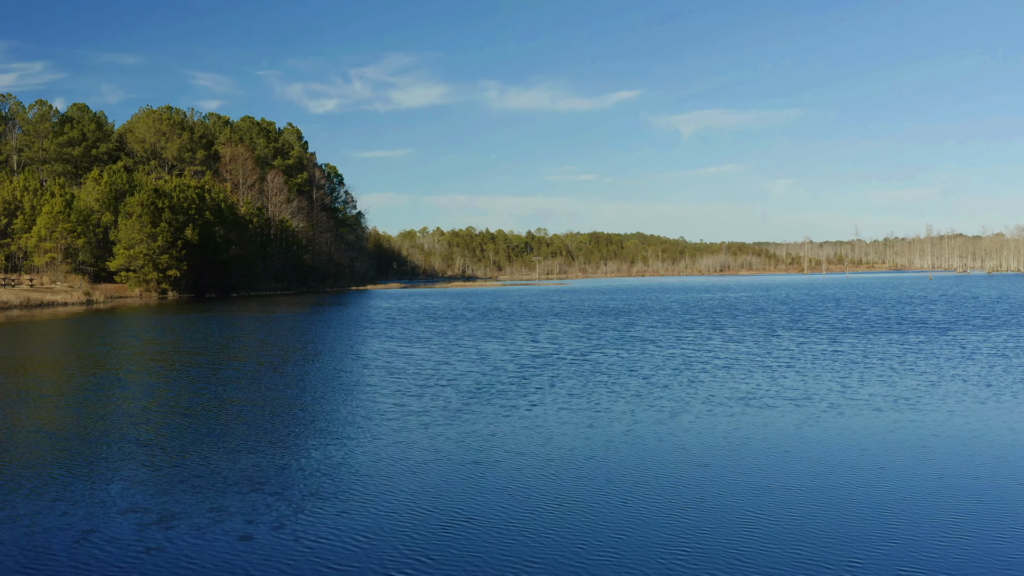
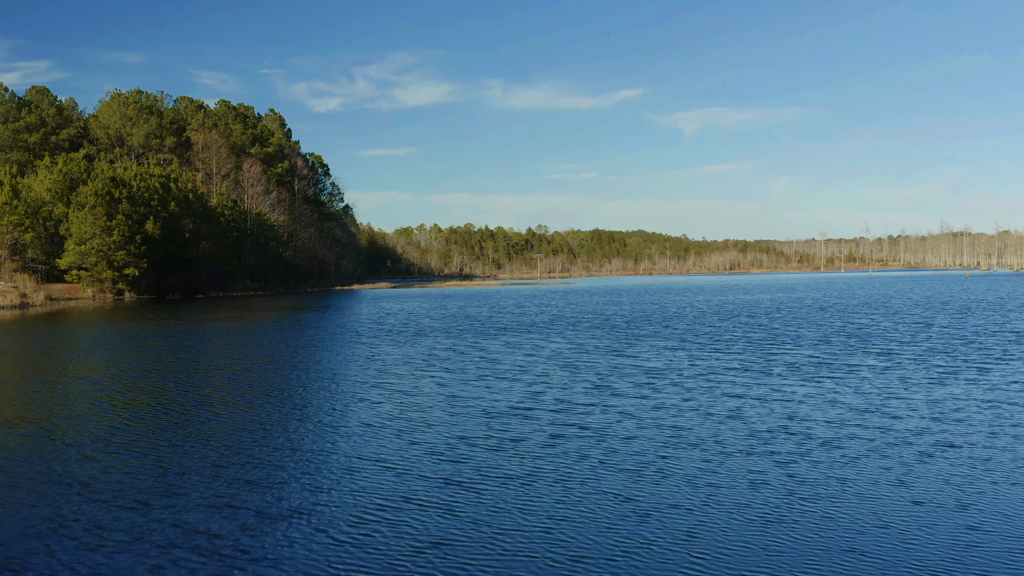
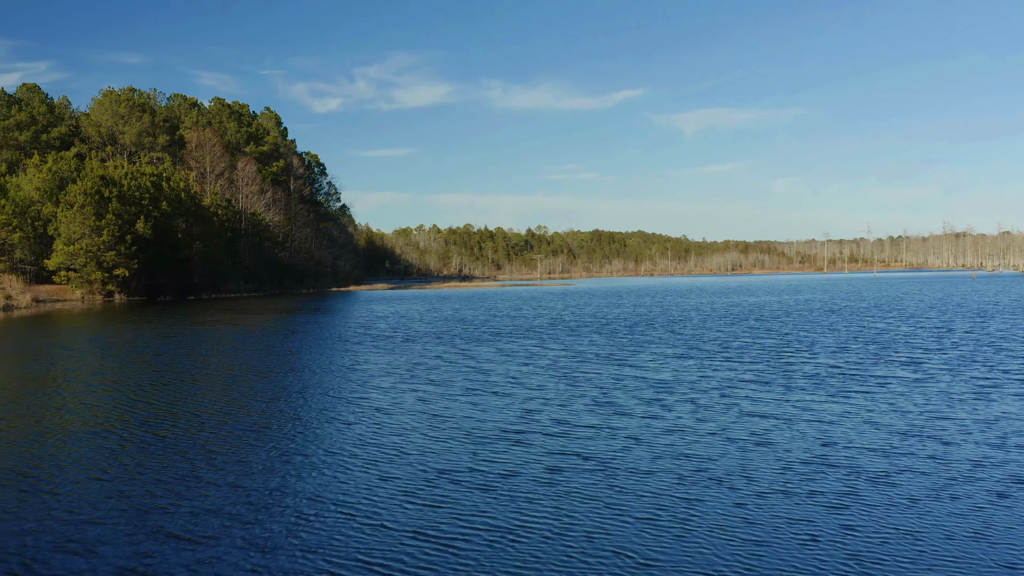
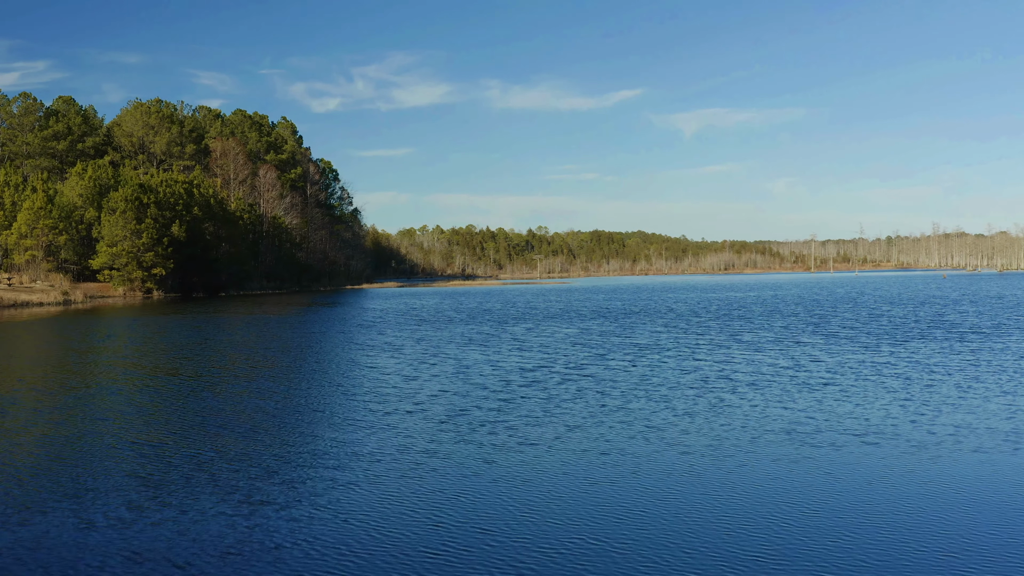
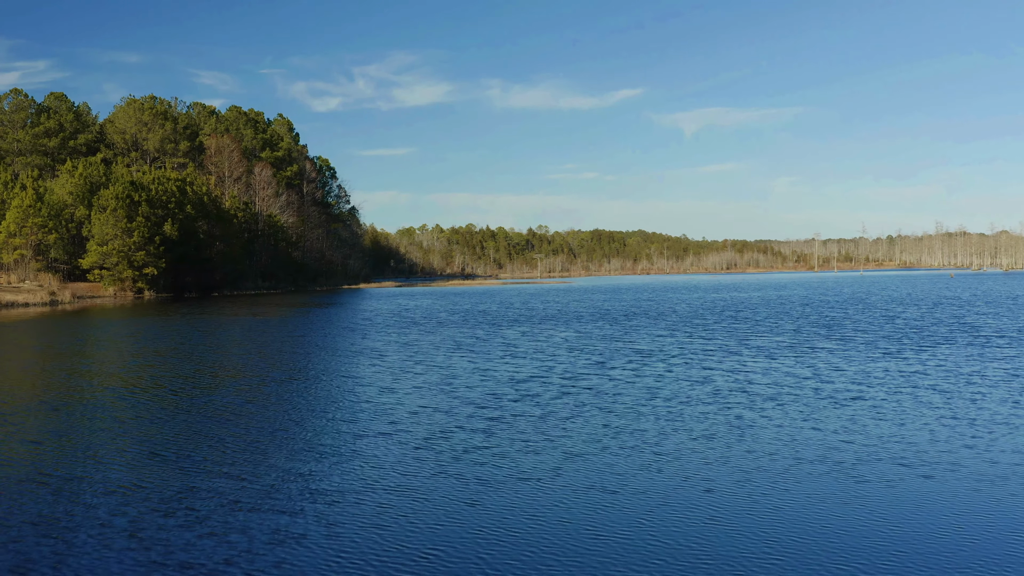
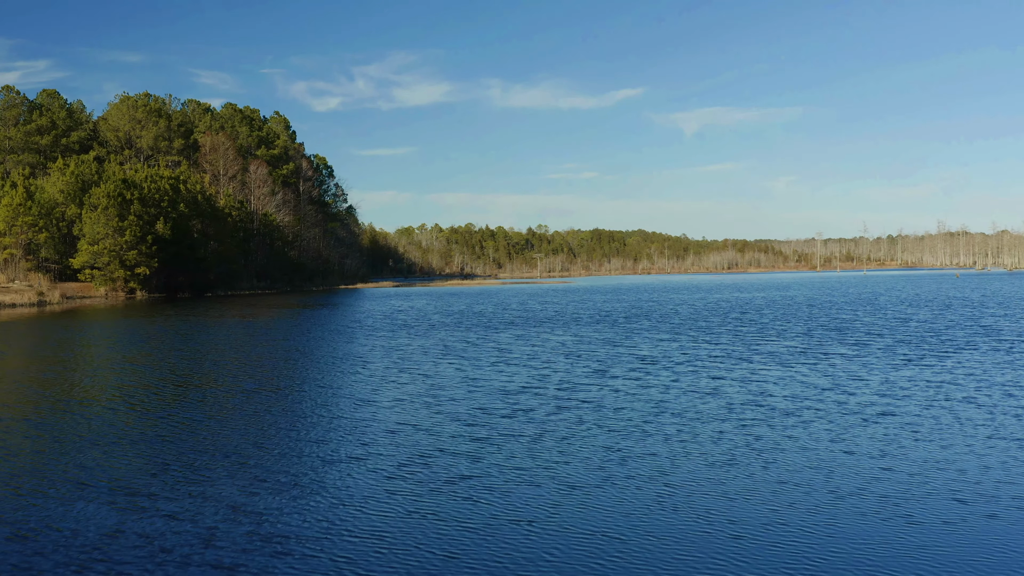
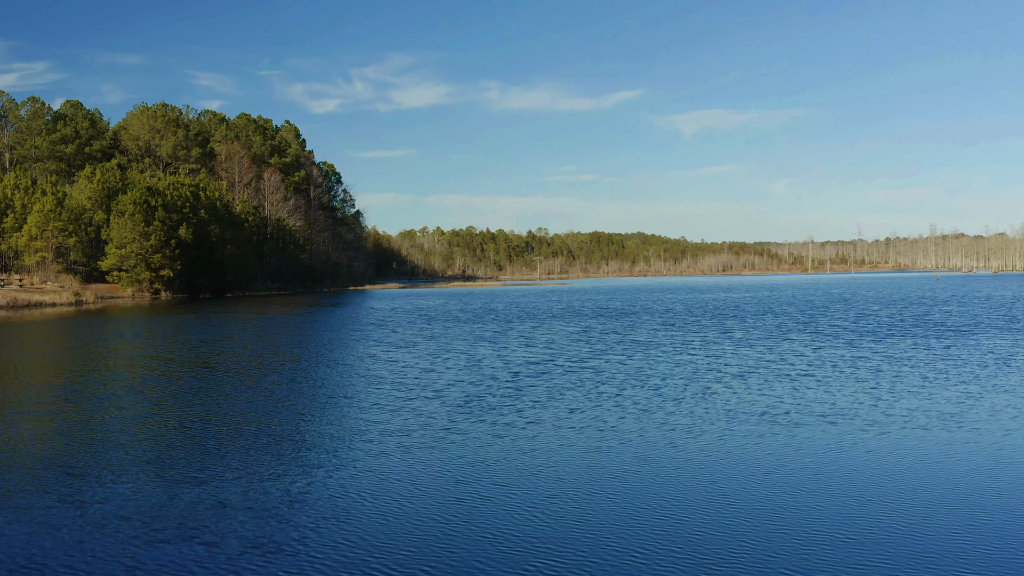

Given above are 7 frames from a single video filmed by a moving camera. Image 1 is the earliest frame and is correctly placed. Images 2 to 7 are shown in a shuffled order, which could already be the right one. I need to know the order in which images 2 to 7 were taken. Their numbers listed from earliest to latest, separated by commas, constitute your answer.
7, 4, 5, 6, 2, 3
